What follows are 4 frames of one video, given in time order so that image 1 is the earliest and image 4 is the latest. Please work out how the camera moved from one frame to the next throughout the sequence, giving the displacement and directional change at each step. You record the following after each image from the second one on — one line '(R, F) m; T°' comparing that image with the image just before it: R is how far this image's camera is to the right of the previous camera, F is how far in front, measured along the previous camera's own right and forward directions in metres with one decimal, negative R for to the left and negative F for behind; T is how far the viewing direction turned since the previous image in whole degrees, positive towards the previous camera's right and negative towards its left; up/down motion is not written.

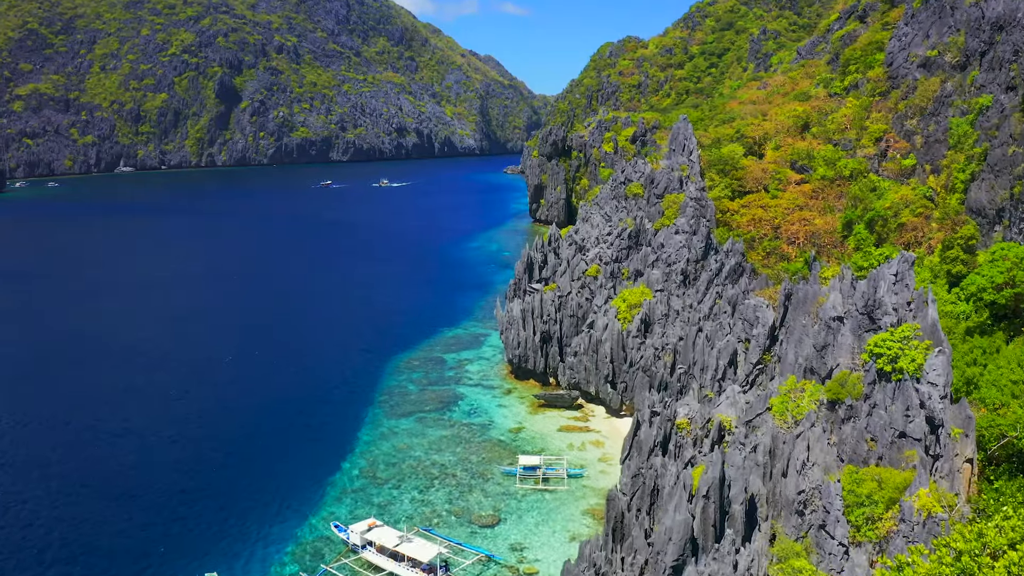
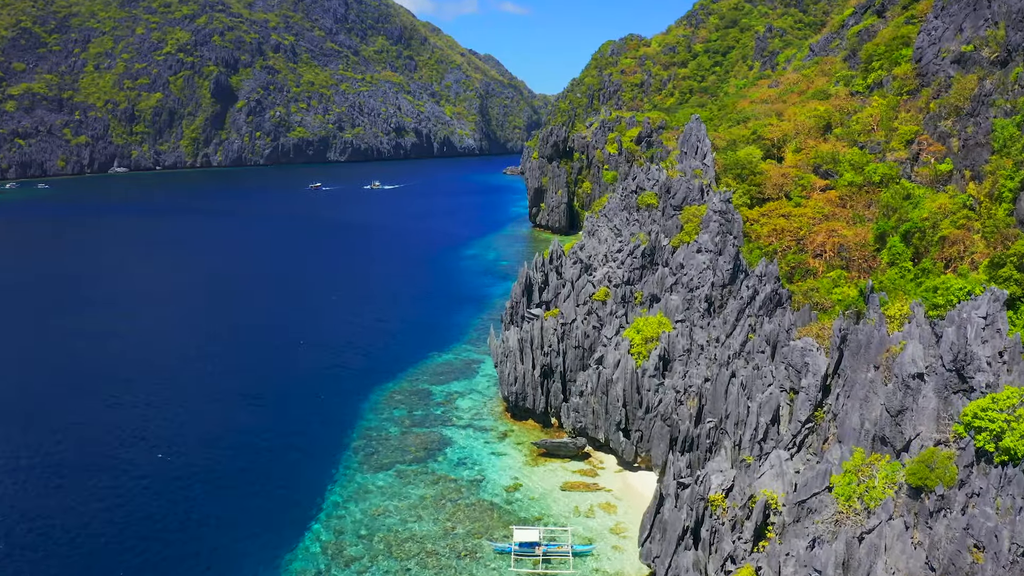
(+0.2, +5.2) m; 0°
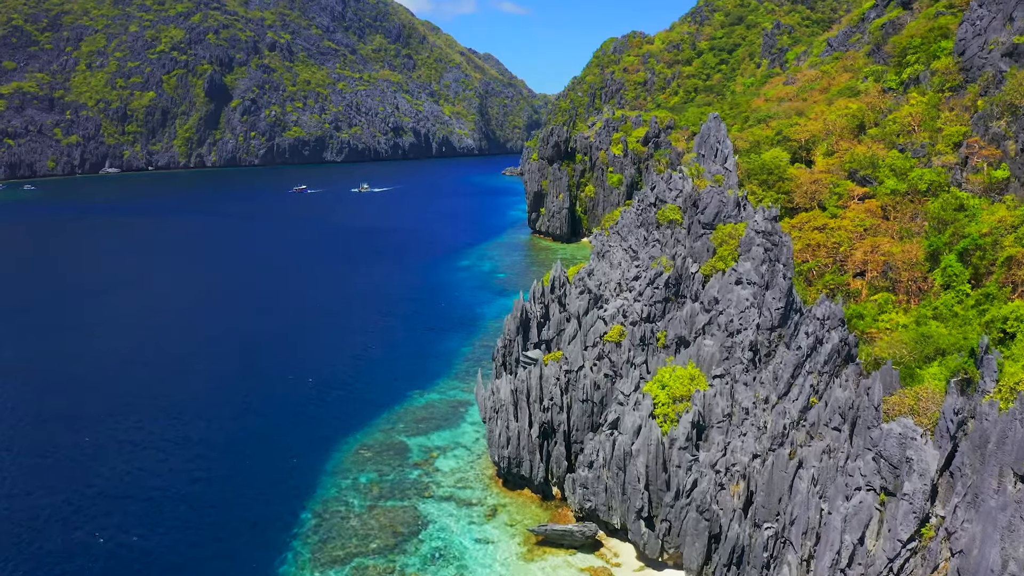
(+0.3, +6.6) m; 0°
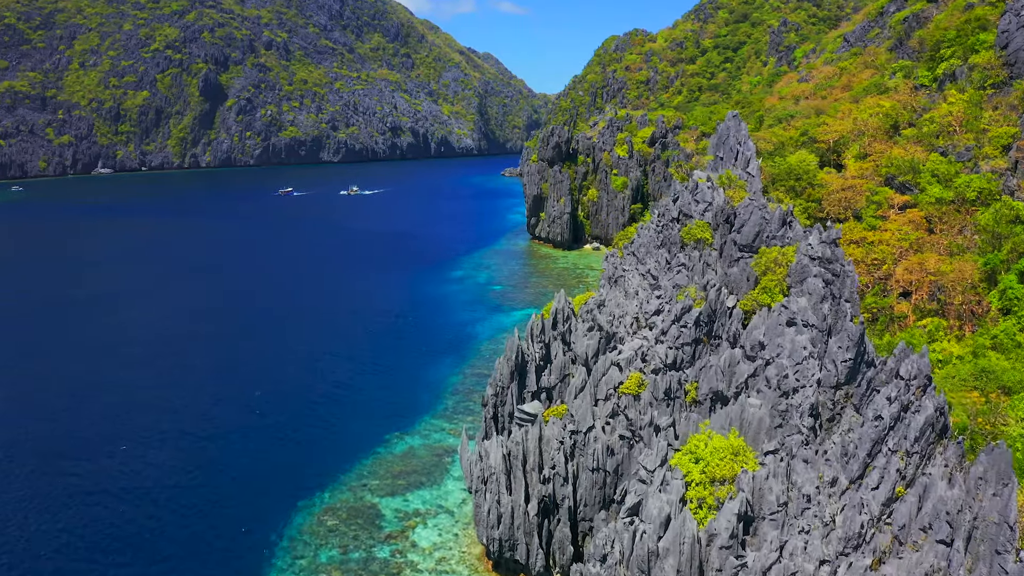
(+0.2, +5.4) m; 0°
